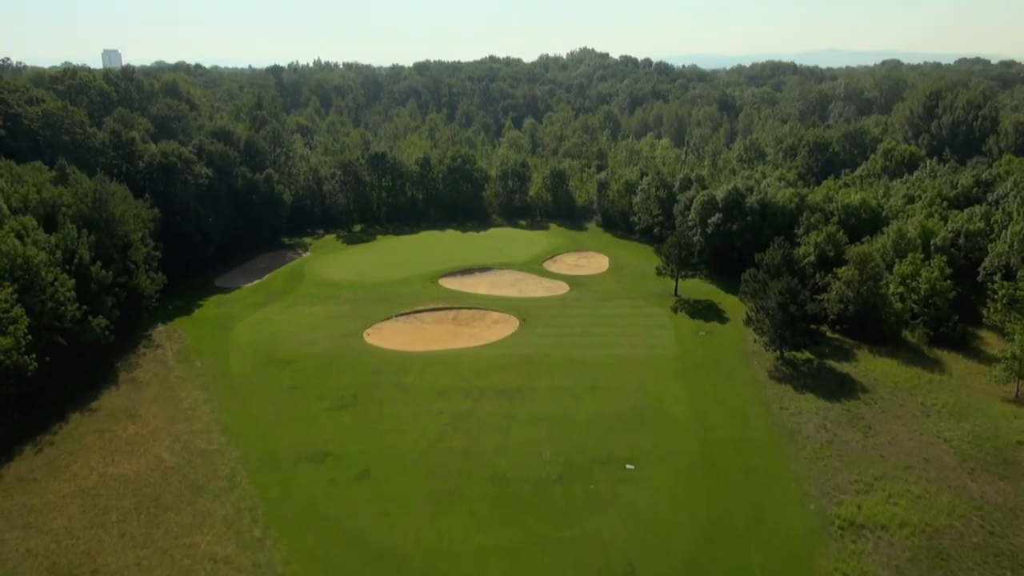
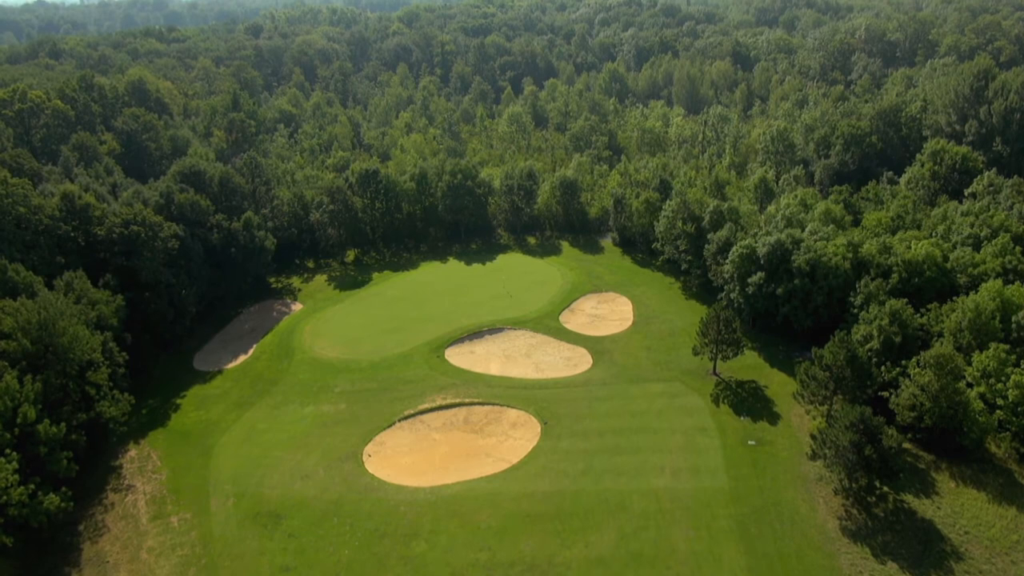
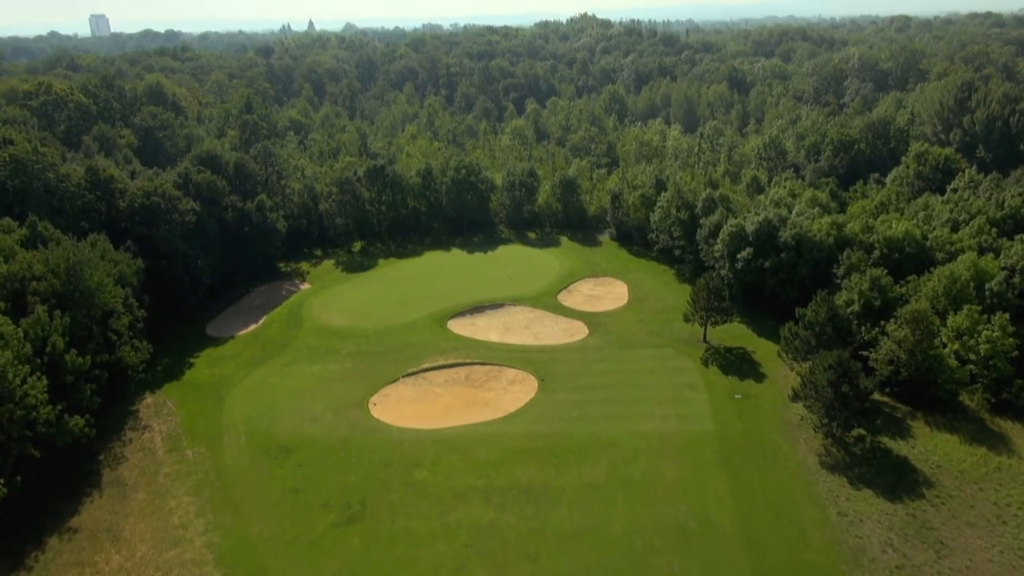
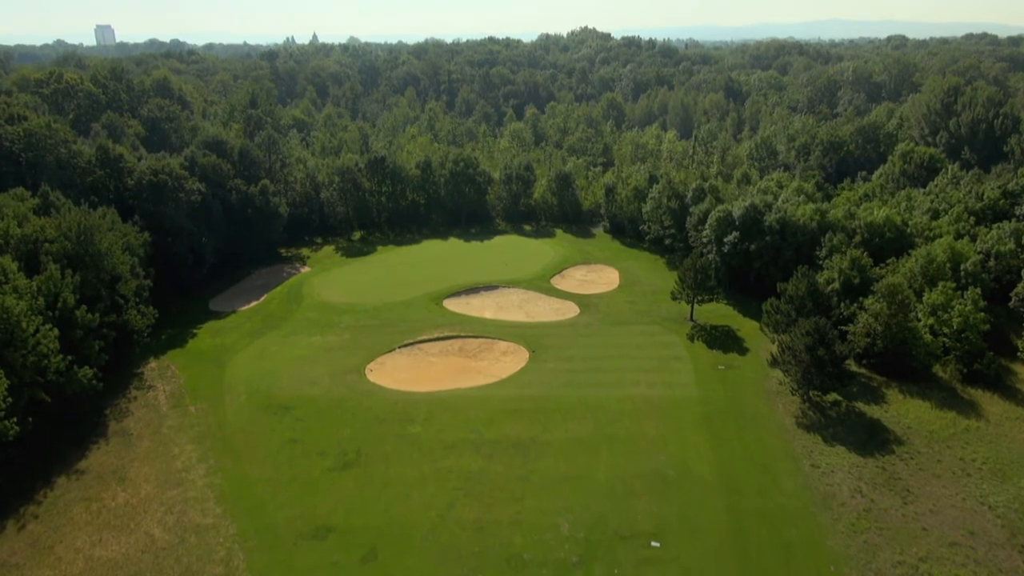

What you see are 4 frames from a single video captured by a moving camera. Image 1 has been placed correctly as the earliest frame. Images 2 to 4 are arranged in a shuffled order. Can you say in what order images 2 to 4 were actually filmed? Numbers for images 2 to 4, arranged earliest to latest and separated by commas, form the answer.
4, 3, 2
